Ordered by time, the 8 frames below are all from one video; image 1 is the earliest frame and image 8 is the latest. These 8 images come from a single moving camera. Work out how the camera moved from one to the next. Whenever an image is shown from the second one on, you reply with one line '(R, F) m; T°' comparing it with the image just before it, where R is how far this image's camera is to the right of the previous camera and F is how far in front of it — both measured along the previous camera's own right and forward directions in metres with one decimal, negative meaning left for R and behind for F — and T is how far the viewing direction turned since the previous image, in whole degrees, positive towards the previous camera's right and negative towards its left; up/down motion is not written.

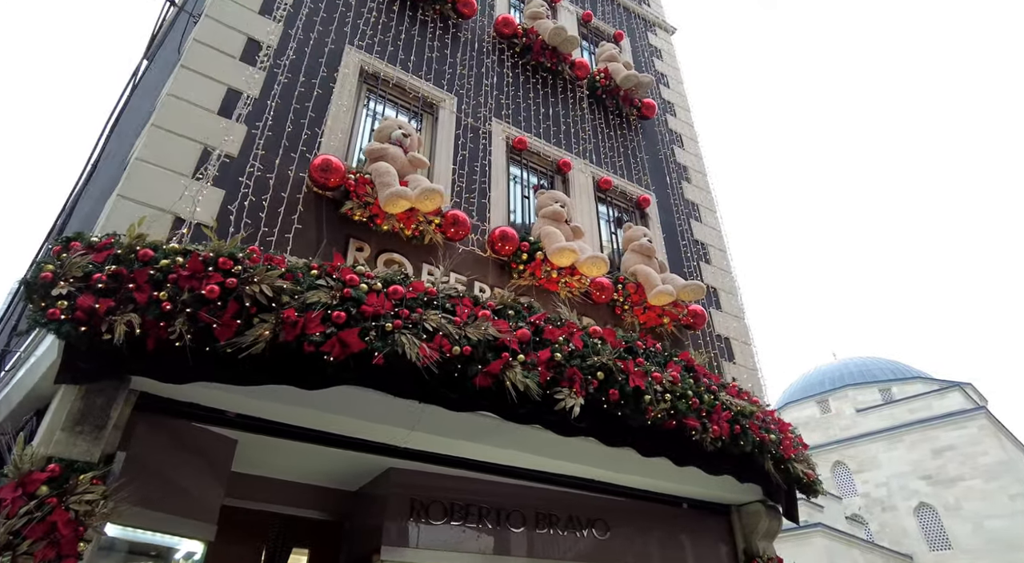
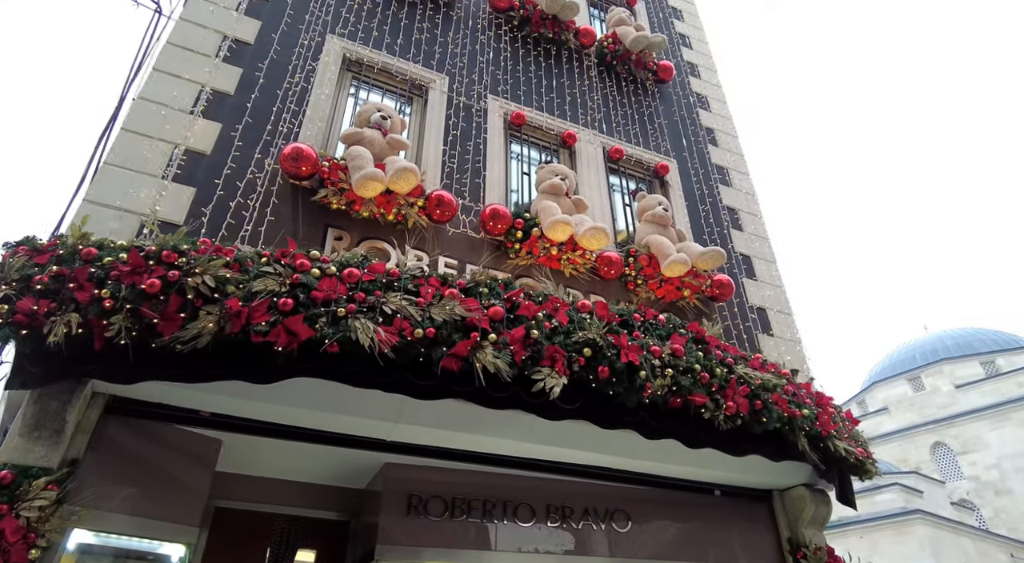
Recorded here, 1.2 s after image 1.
(+0.6, +0.4) m; -7°
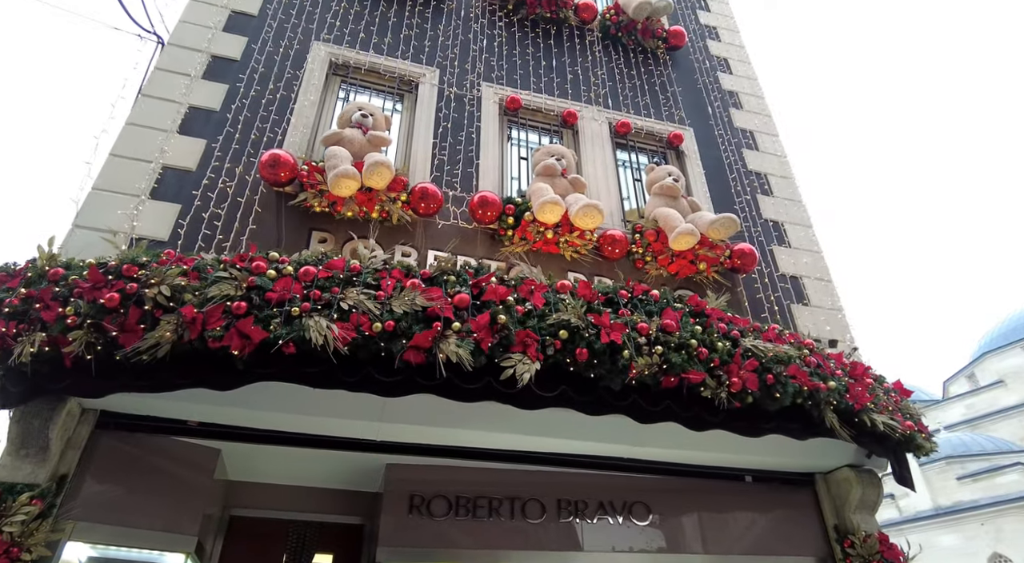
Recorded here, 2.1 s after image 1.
(+0.7, +0.2) m; -7°
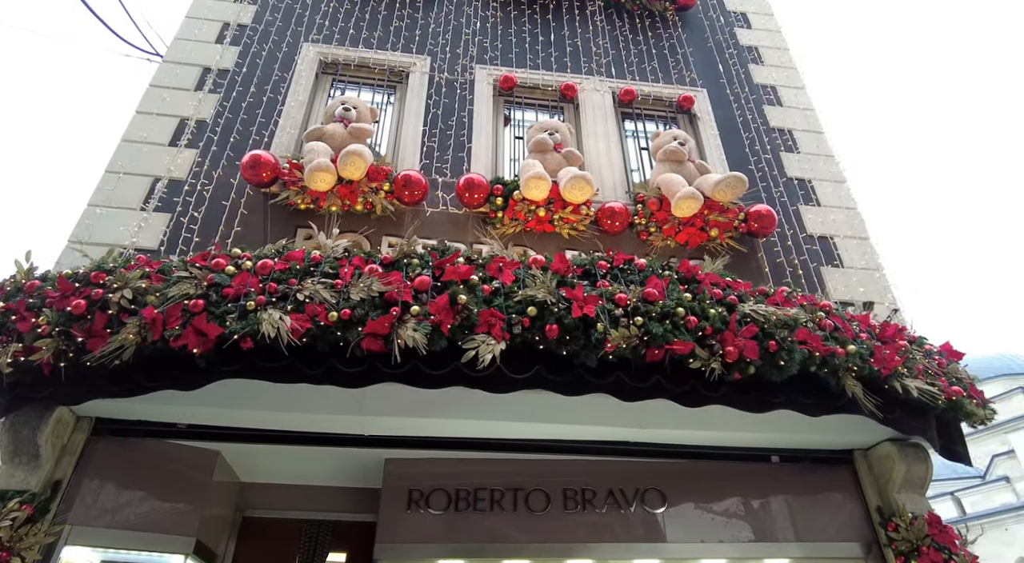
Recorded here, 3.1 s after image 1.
(+0.6, +0.2) m; -7°
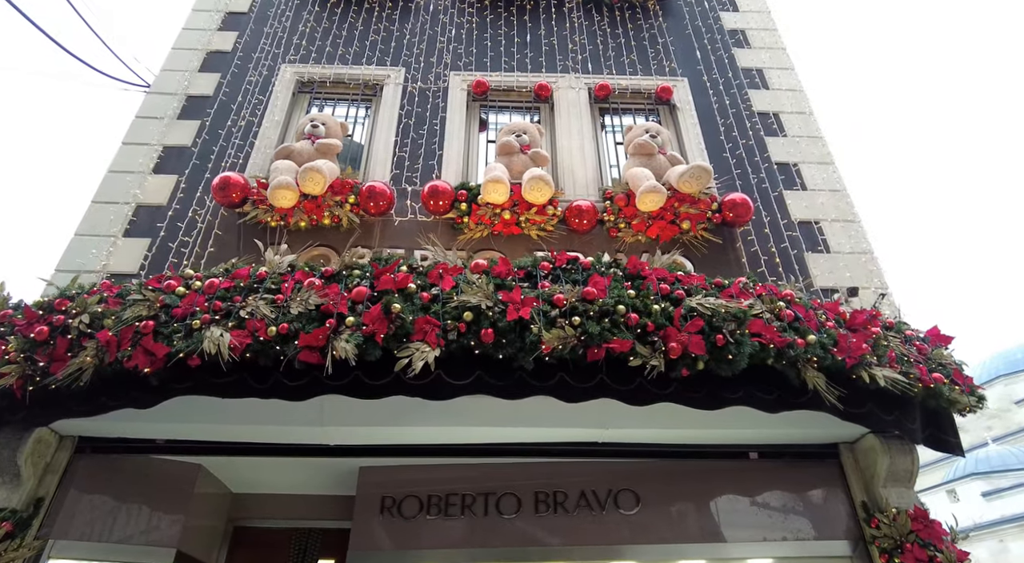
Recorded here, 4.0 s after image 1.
(+0.7, 0.0) m; -5°
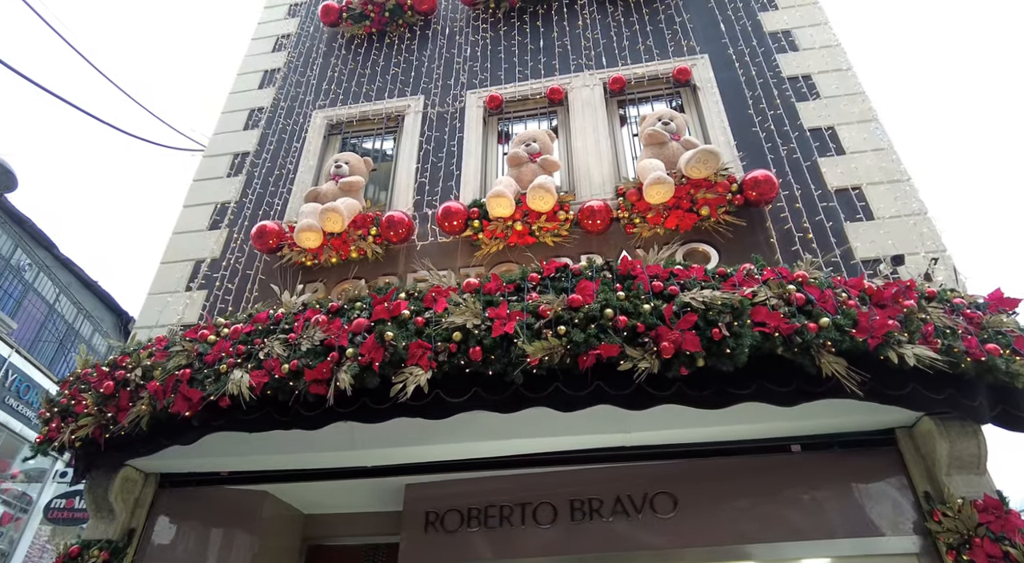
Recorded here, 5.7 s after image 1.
(+0.7, 0.0) m; -10°
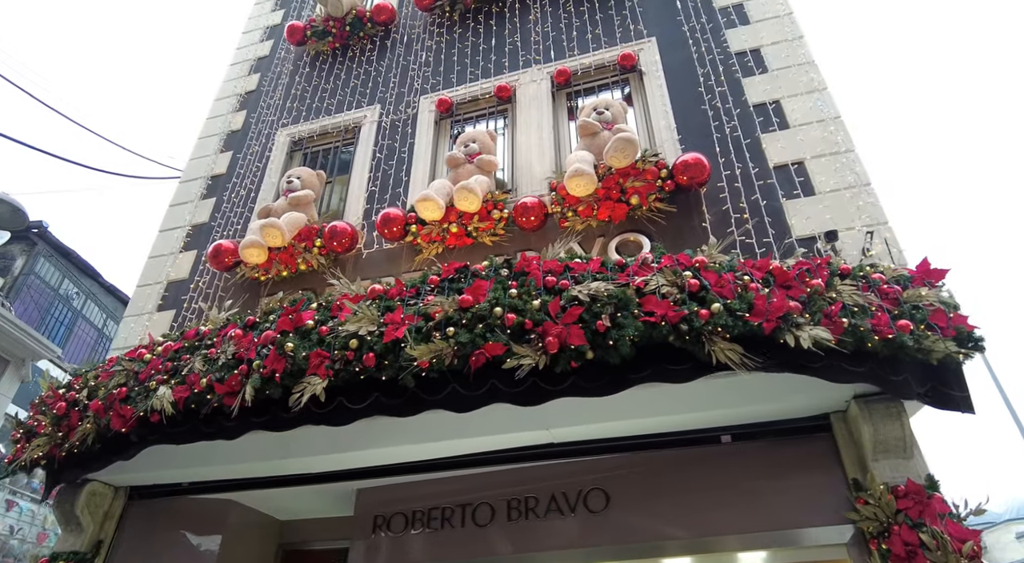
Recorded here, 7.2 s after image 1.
(+0.9, +0.1) m; -6°
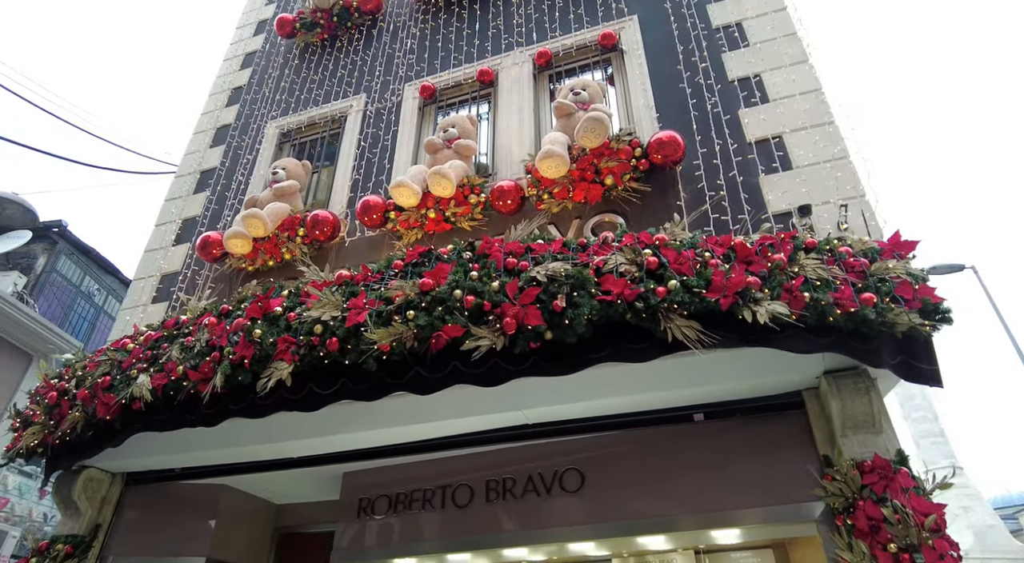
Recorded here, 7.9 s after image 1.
(+0.4, 0.0) m; -2°
